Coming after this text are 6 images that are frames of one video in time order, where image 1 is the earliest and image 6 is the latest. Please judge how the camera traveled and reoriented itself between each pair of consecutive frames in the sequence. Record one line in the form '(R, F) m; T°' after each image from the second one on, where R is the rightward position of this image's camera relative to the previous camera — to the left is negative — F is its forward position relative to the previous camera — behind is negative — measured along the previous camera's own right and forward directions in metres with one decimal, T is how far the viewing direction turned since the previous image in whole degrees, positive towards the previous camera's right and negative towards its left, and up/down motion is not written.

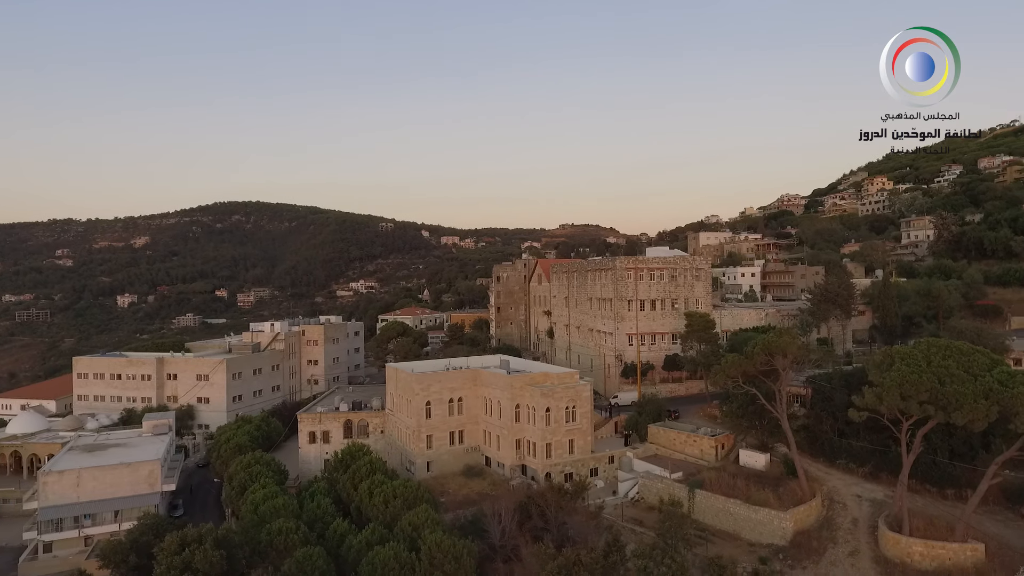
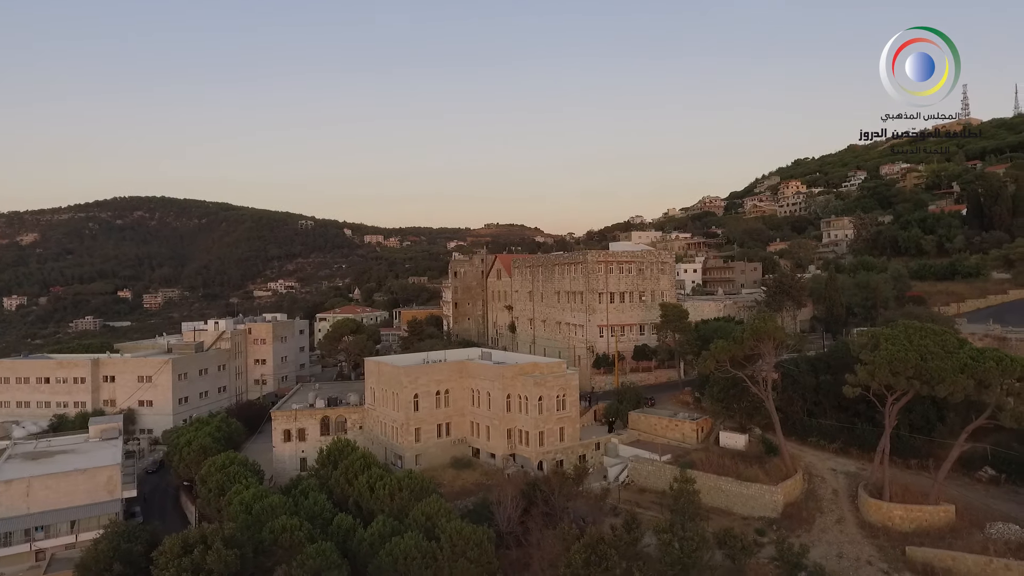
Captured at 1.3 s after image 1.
(-3.4, -0.1) m; +7°
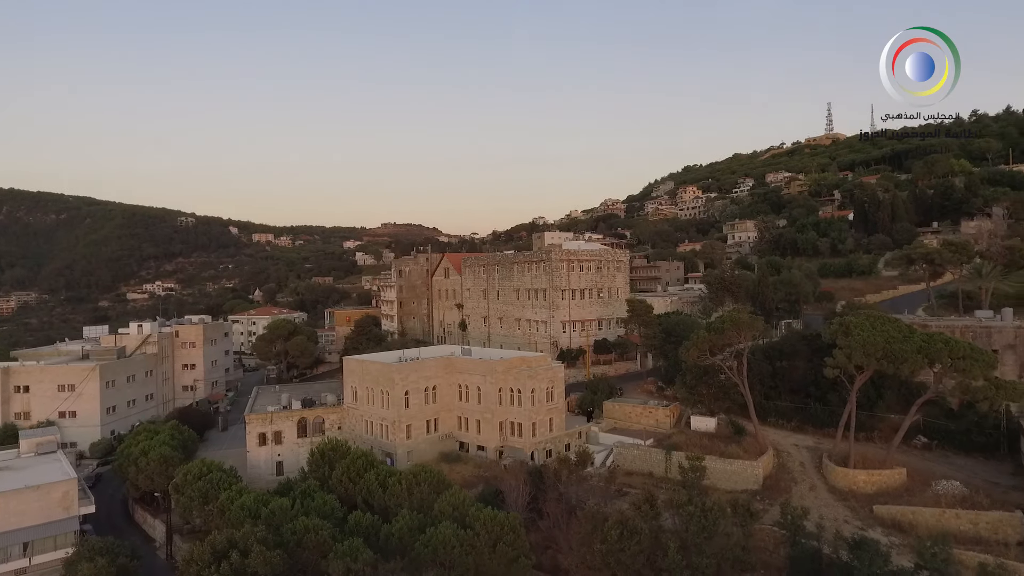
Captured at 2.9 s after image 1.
(-5.0, -0.6) m; +10°
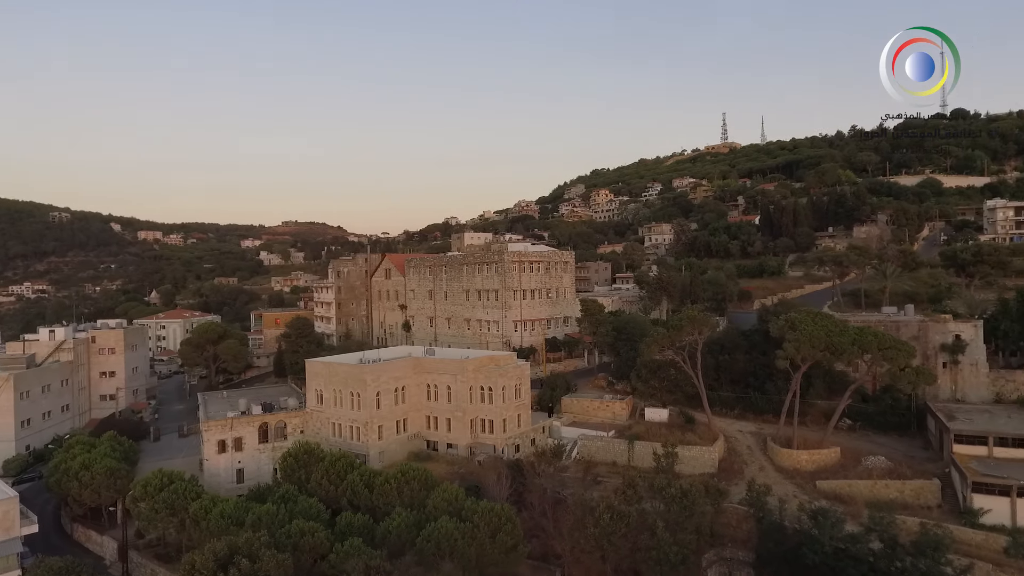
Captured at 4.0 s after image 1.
(-3.4, -0.8) m; +9°
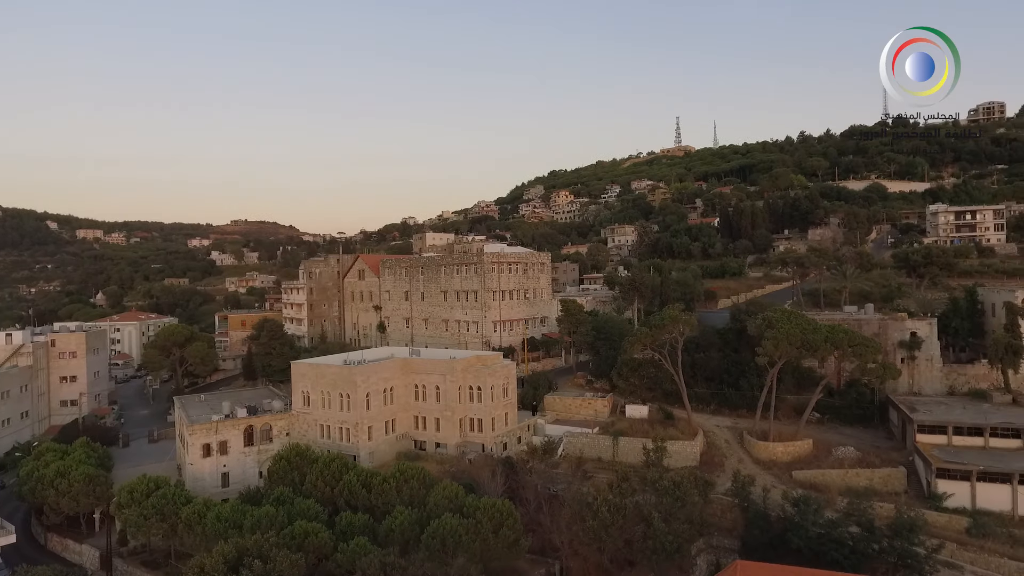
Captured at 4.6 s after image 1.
(-1.8, -0.6) m; +4°
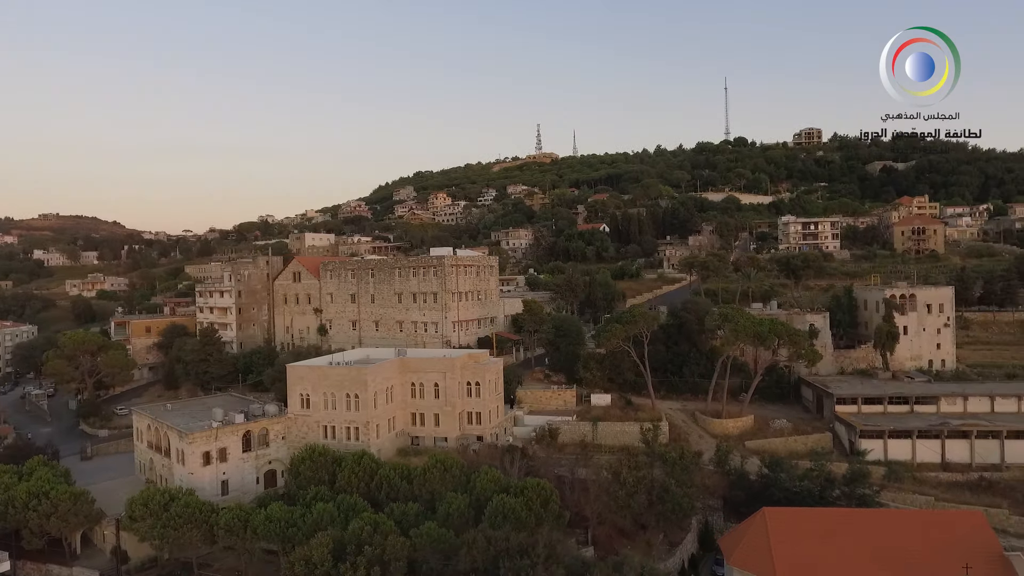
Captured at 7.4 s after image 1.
(-8.3, -2.0) m; +13°
